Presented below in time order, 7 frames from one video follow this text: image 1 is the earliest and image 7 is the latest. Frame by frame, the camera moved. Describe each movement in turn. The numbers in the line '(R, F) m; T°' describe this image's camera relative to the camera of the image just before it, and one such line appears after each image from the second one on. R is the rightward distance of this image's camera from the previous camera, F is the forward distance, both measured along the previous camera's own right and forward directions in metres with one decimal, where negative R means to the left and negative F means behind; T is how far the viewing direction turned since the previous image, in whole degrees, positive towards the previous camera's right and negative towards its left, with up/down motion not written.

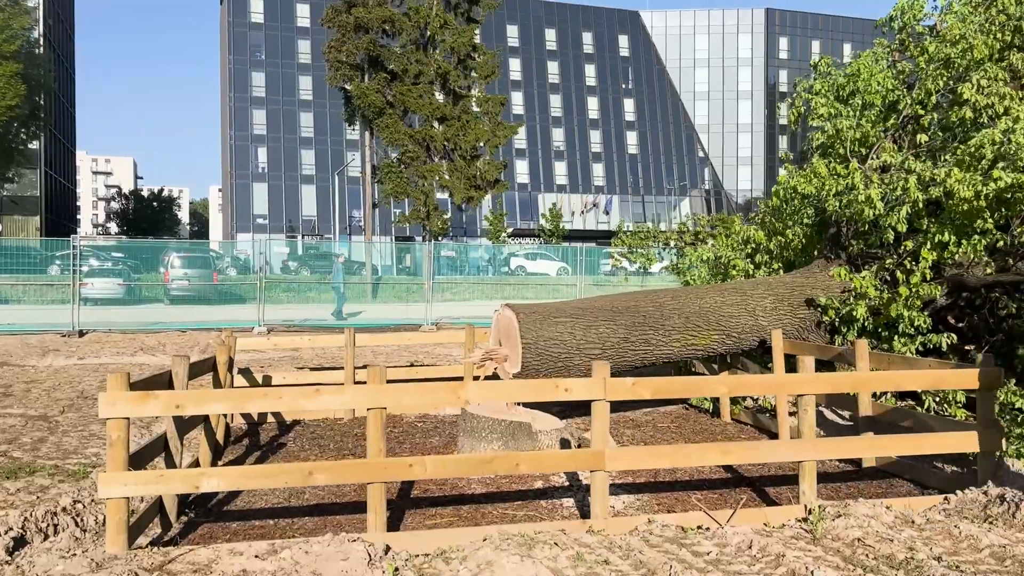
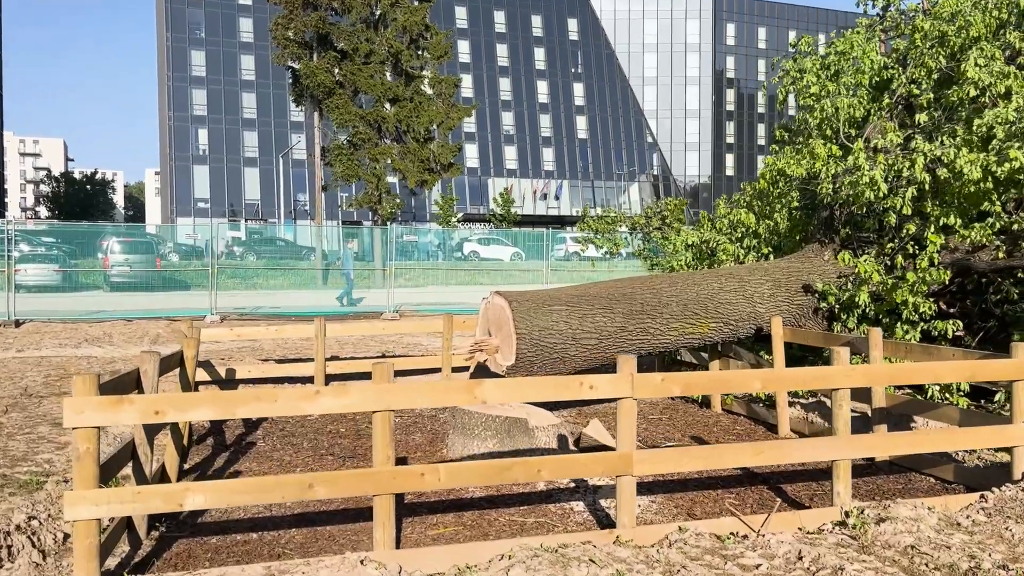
(-0.4, +0.5) m; +4°
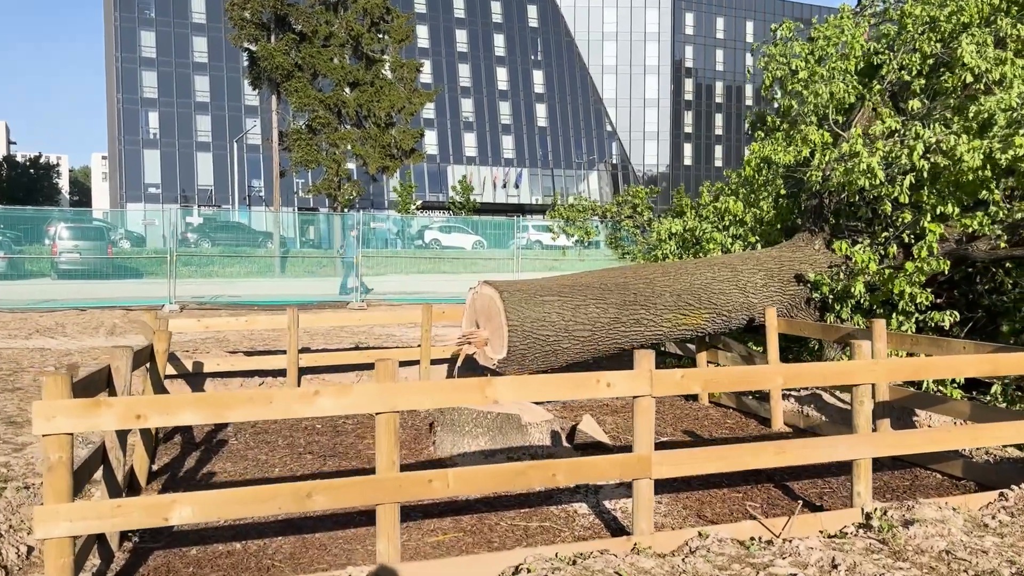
(-0.3, +0.4) m; +3°
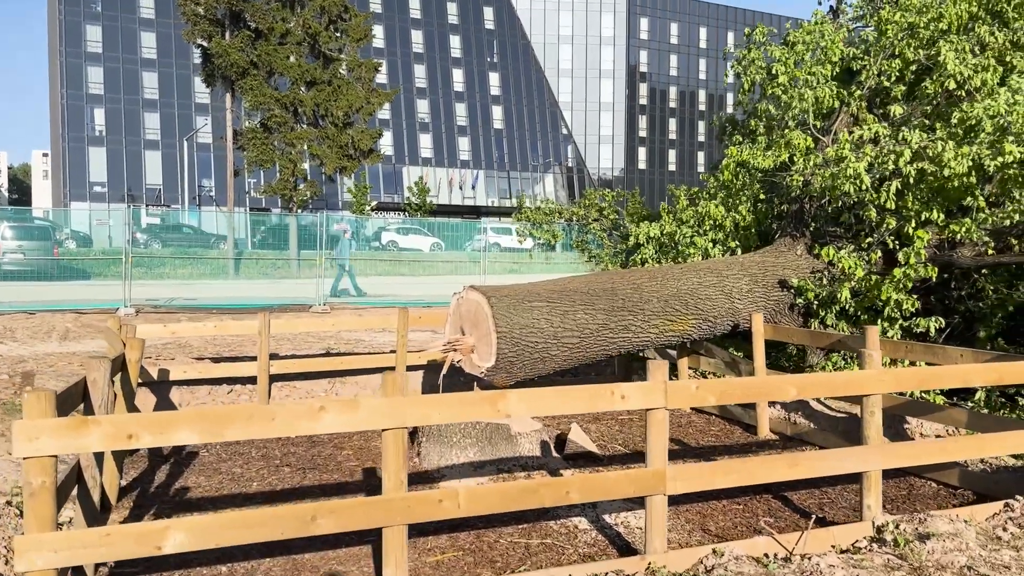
(-0.3, +0.2) m; +3°
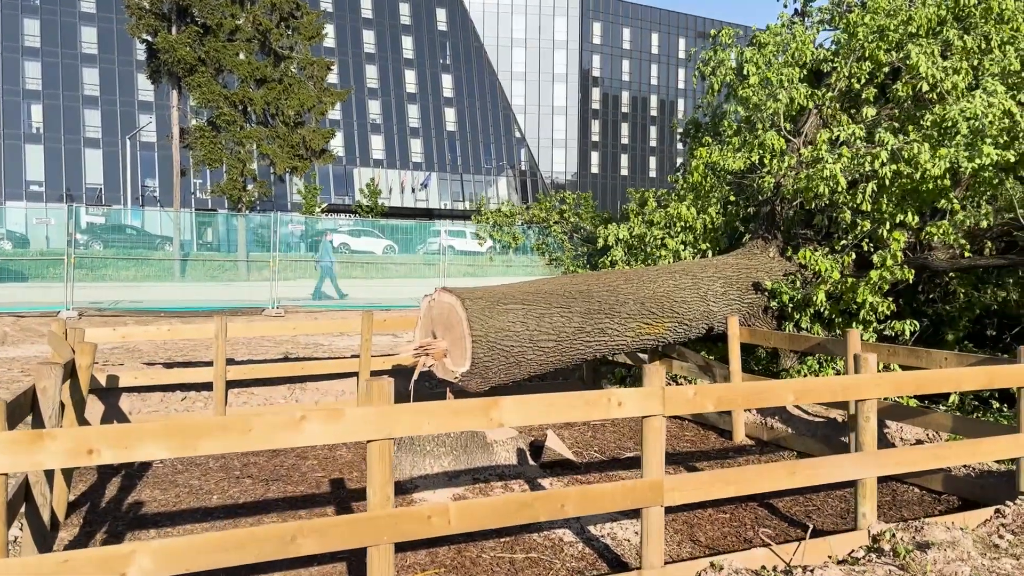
(-0.2, +0.3) m; +3°
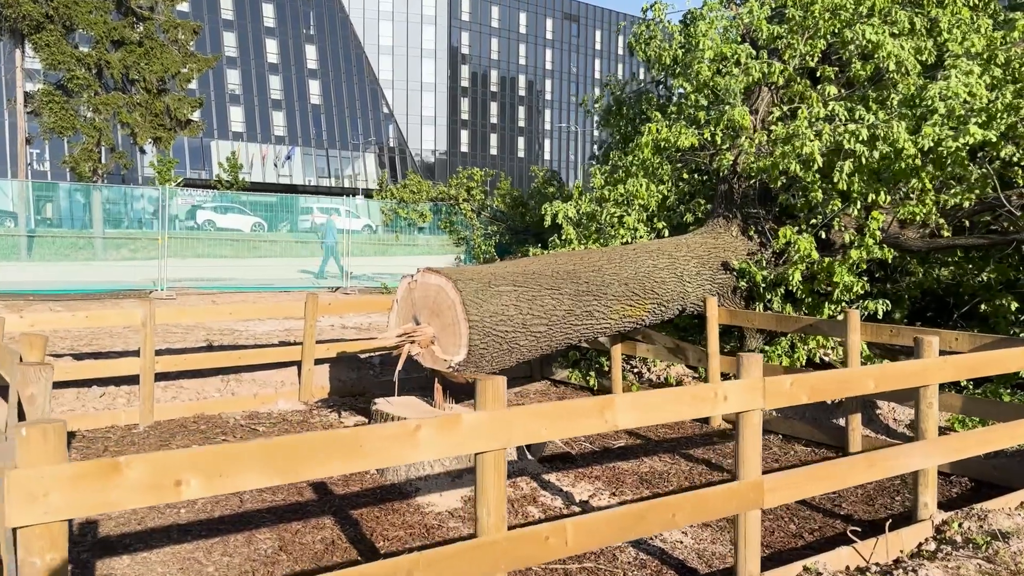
(-0.9, +0.6) m; +9°
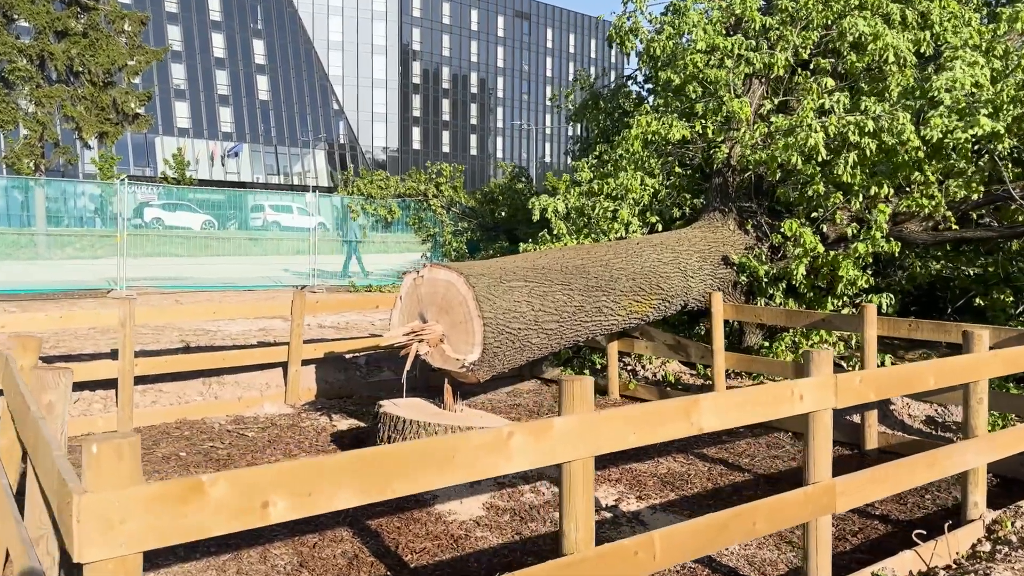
(-0.4, +0.3) m; +3°
